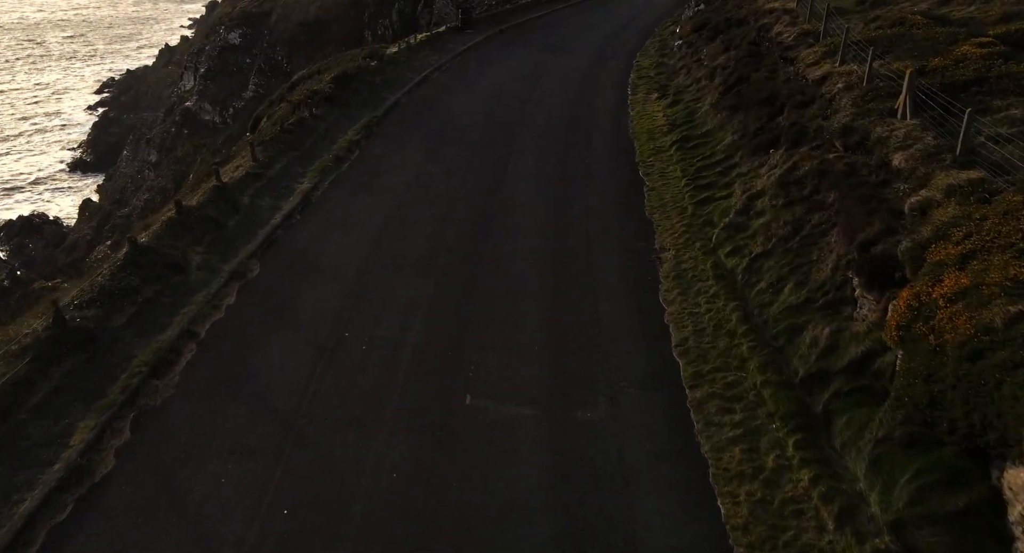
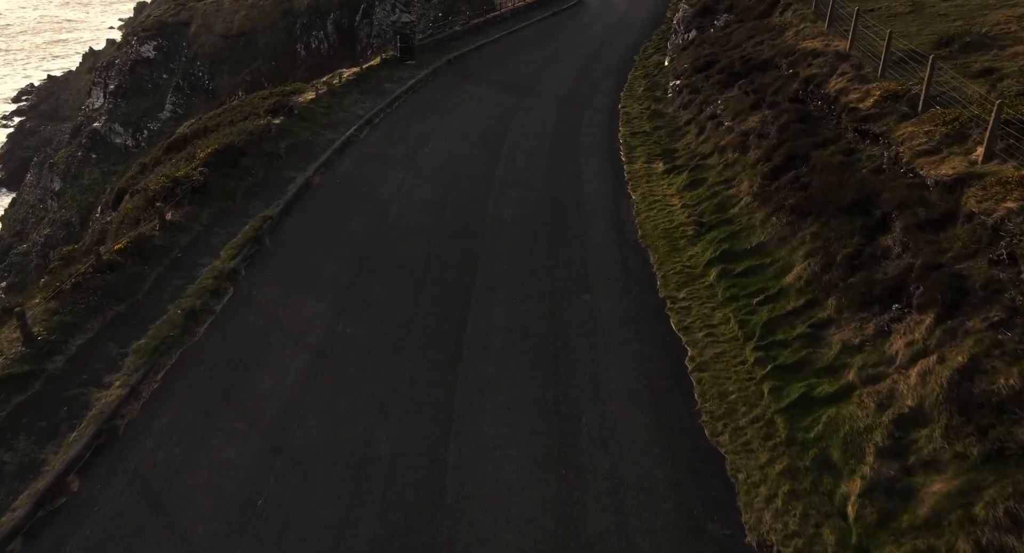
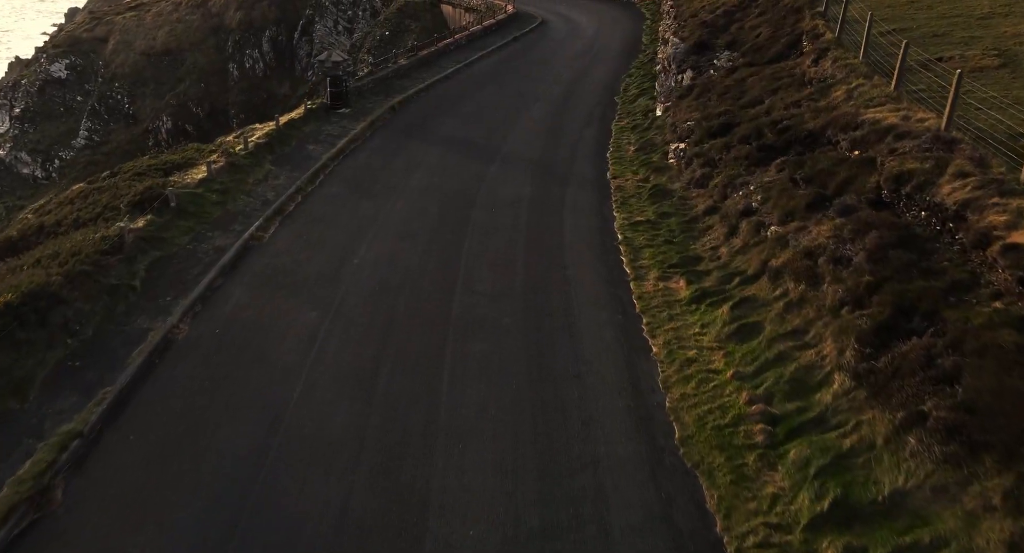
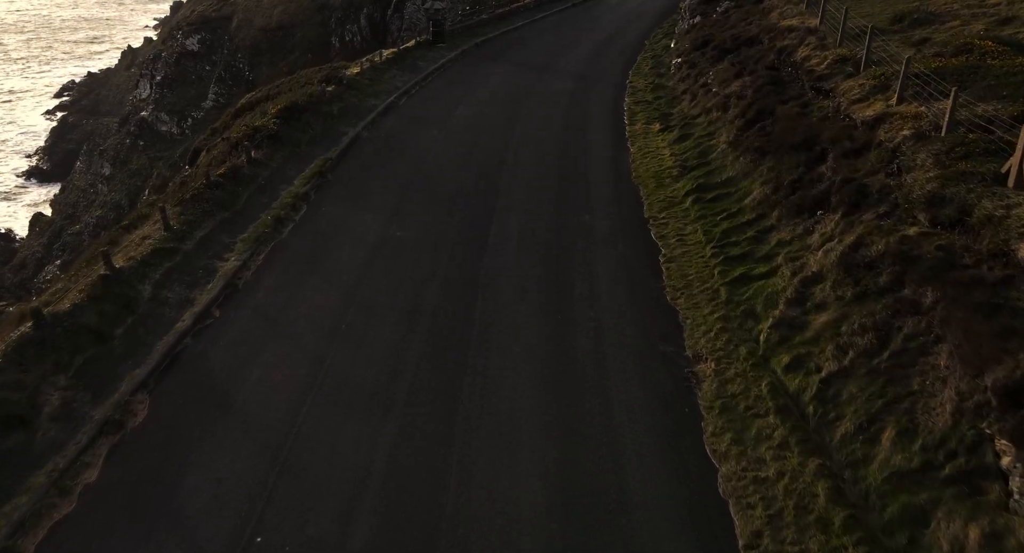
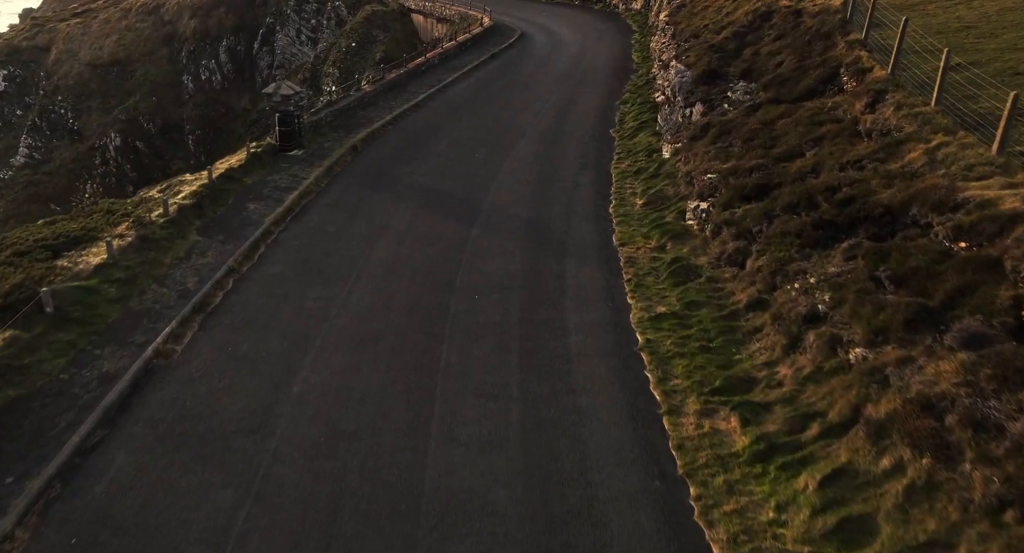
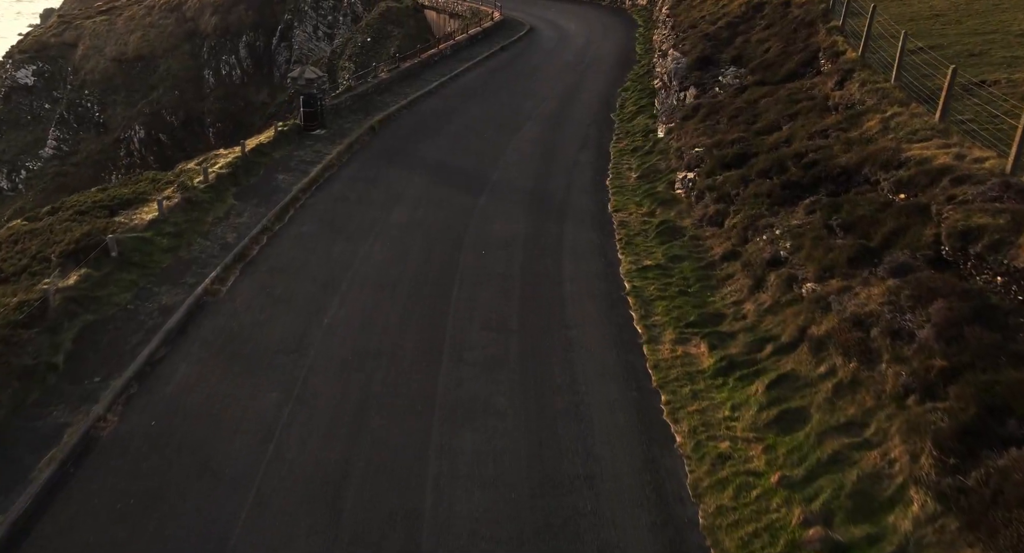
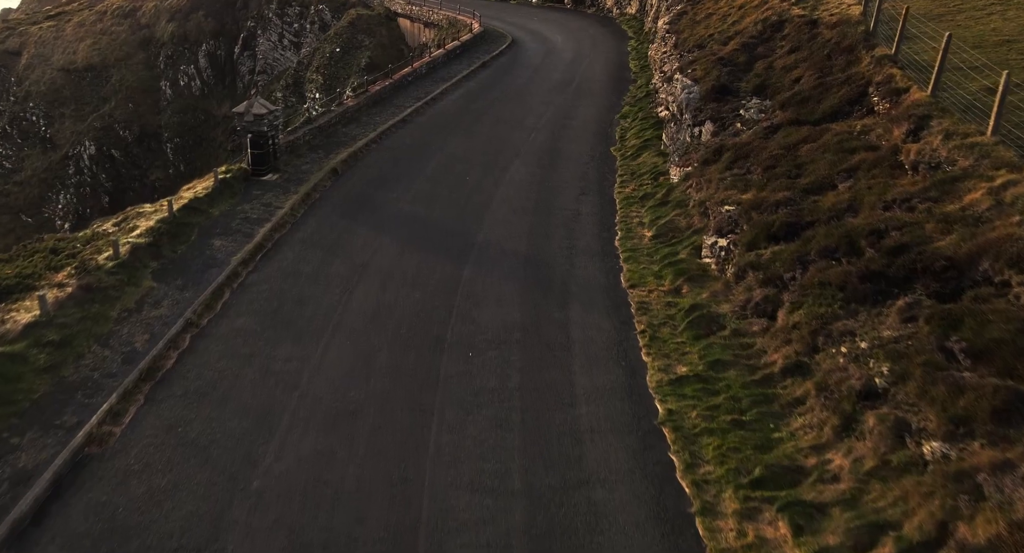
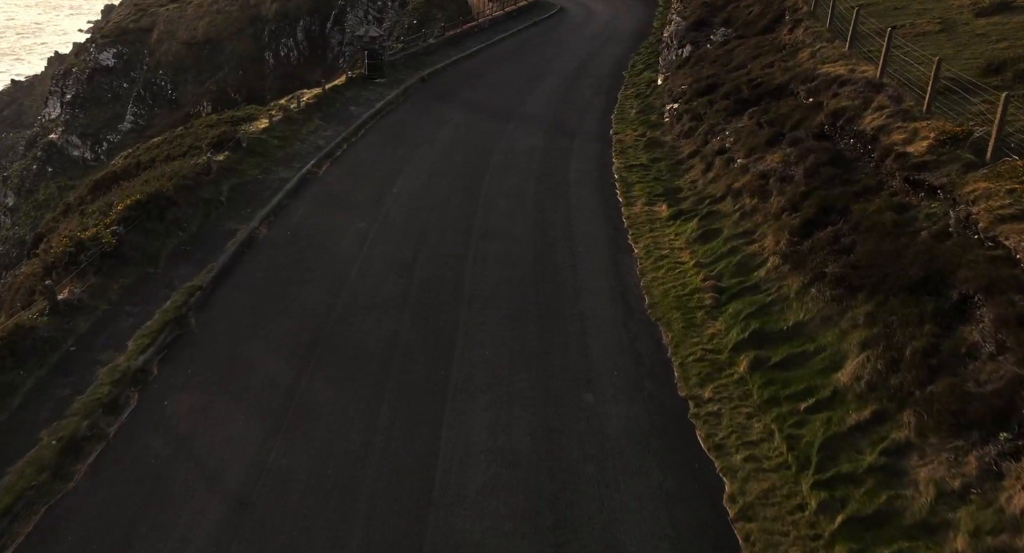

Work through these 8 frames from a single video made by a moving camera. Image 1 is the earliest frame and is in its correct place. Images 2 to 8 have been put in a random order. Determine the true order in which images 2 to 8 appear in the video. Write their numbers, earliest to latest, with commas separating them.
4, 2, 8, 3, 6, 5, 7
